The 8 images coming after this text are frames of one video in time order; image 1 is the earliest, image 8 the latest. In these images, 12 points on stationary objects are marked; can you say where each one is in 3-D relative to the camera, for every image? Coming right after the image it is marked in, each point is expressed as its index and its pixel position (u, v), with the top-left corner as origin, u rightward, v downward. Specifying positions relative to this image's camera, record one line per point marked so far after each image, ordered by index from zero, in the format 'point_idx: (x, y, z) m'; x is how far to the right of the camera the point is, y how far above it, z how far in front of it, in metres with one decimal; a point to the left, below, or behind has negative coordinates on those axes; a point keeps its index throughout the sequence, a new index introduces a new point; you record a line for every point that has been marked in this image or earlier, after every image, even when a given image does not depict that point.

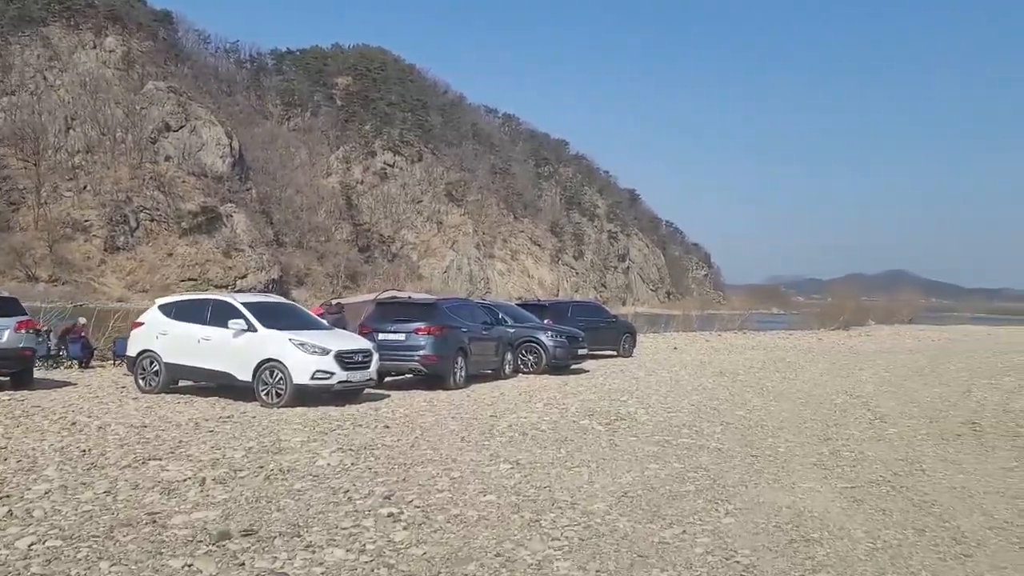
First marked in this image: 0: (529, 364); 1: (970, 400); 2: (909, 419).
0: (+0.4, -1.8, +19.6) m
1: (+8.7, -2.1, +15.7) m
2: (+6.0, -2.0, +12.6) m
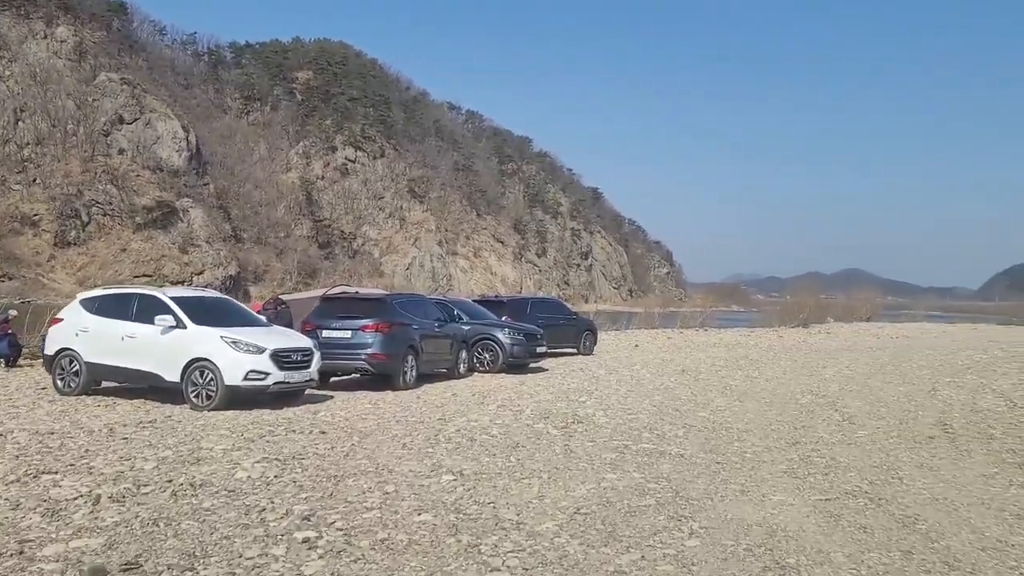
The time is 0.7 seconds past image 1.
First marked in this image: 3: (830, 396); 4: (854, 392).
0: (-0.6, -1.7, +18.8) m
1: (+7.8, -2.1, +15.2) m
2: (+5.3, -1.9, +12.1) m
3: (+6.0, -2.0, +15.4) m
4: (+6.8, -2.1, +16.4) m
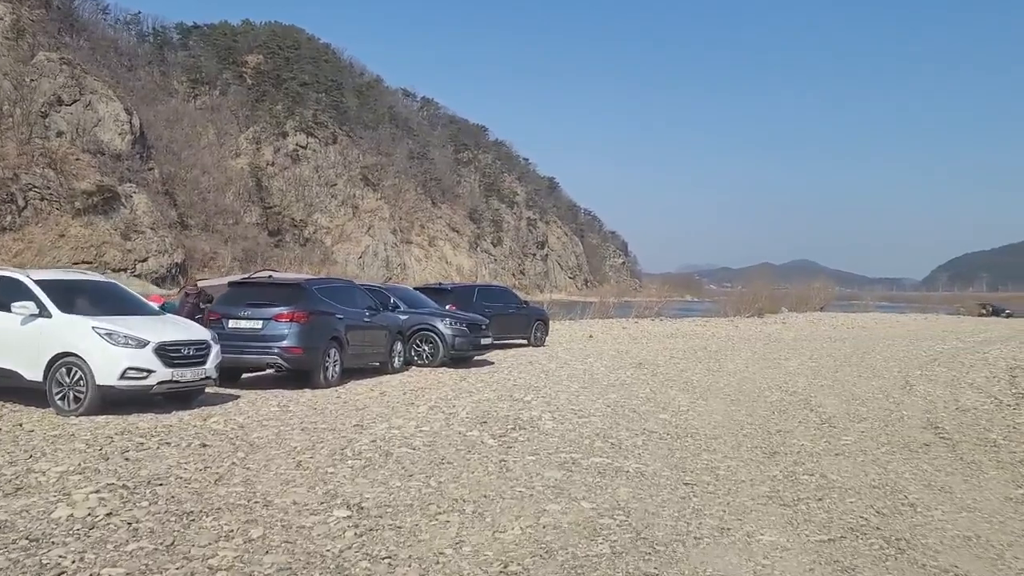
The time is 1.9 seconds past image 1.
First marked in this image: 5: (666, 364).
0: (-1.8, -1.4, +17.0) m
1: (+6.8, -1.8, +14.0) m
2: (+4.5, -1.7, +10.6) m
3: (+5.0, -1.8, +14.0) m
4: (+5.7, -1.8, +15.0) m
5: (+3.6, -1.8, +19.6) m
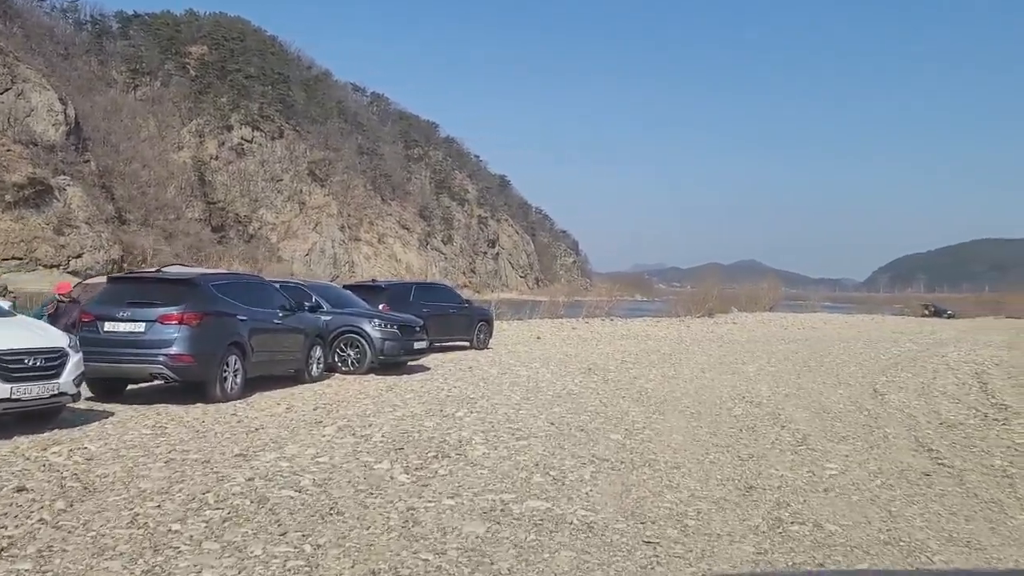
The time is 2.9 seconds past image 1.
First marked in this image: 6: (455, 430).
0: (-3.0, -1.4, +15.2) m
1: (+5.8, -1.8, +12.6) m
2: (+3.7, -1.7, +9.2) m
3: (+4.0, -1.8, +12.6) m
4: (+4.6, -1.8, +13.7) m
5: (+2.3, -1.8, +18.1) m
6: (-0.7, -1.6, +9.4) m
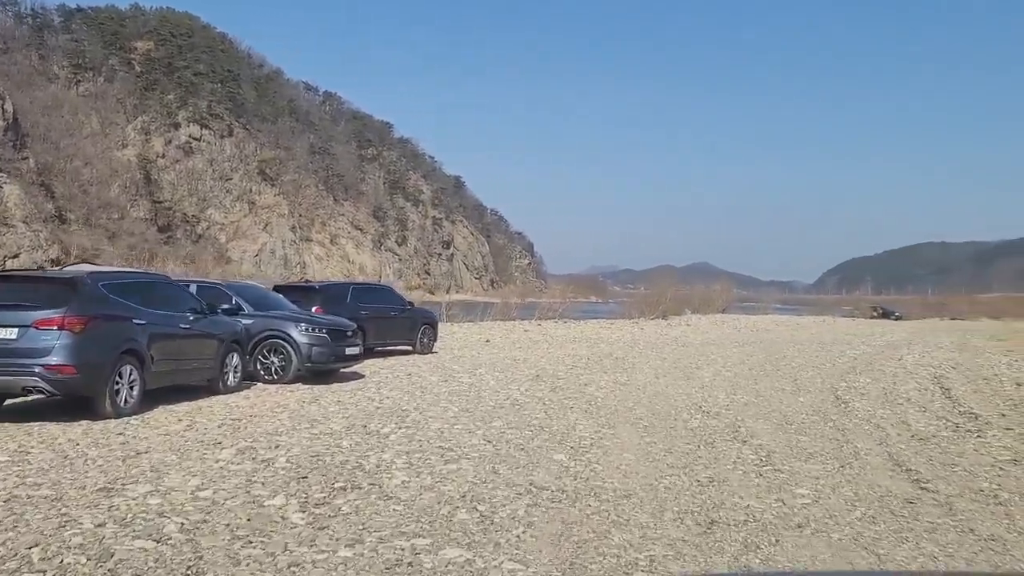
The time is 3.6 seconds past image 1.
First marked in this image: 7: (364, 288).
0: (-4.0, -1.4, +13.9) m
1: (+4.9, -1.8, +11.8) m
2: (+3.0, -1.7, +8.2) m
3: (+3.1, -1.8, +11.7) m
4: (+3.7, -1.8, +12.7) m
5: (+1.1, -1.8, +17.0) m
6: (-1.4, -1.6, +8.2) m
7: (-3.5, 0.0, +19.5) m
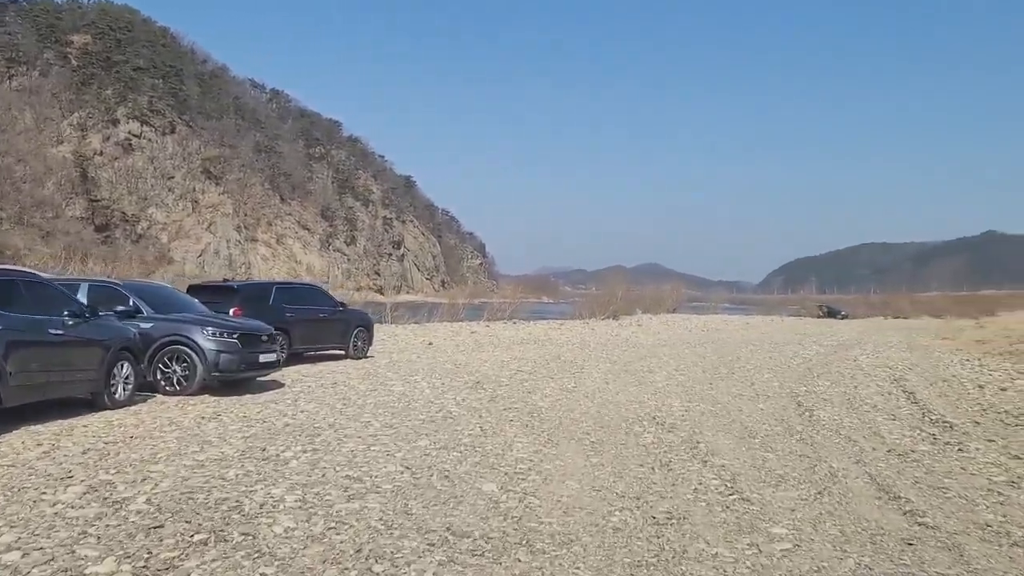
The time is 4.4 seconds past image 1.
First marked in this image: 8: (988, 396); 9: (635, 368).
0: (-5.0, -1.4, +12.3) m
1: (+4.0, -1.8, +10.7) m
2: (+2.3, -1.7, +7.0) m
3: (+2.2, -1.8, +10.5) m
4: (+2.8, -1.8, +11.6) m
5: (0.0, -1.8, +15.7) m
6: (-2.0, -1.6, +6.8) m
7: (-4.8, 0.0, +17.9) m
8: (+8.8, -2.0, +15.4) m
9: (+2.9, -1.9, +19.6) m
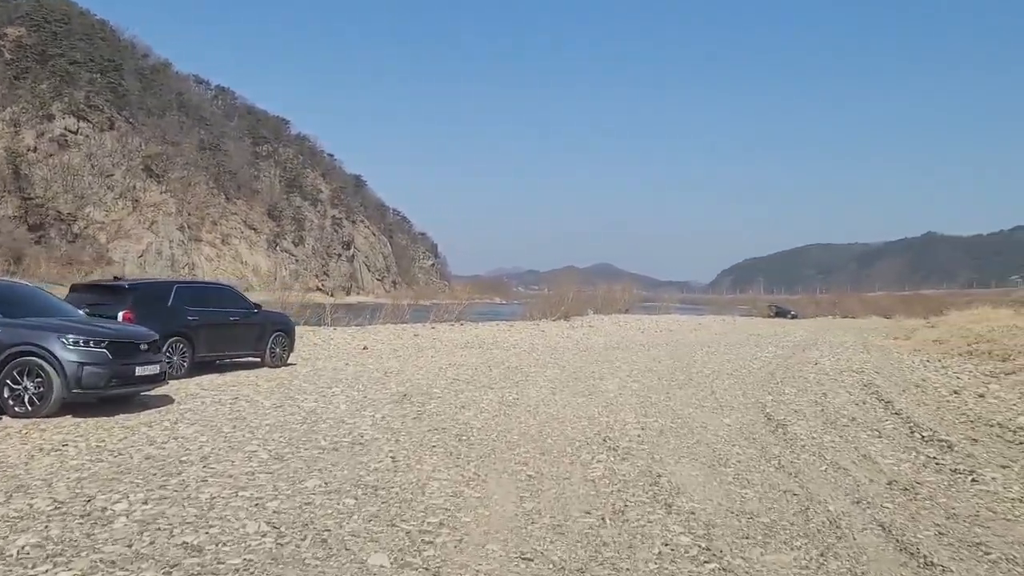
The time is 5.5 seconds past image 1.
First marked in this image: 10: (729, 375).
0: (-5.9, -1.4, +10.1) m
1: (+3.2, -1.8, +9.0) m
2: (+1.7, -1.7, +5.3) m
3: (+1.4, -1.7, +8.7) m
4: (+1.9, -1.8, +9.8) m
5: (-1.2, -1.8, +13.8) m
6: (-2.6, -1.6, +4.8) m
7: (-6.0, 0.0, +15.7) m
8: (+7.7, -2.0, +14.0) m
9: (+1.5, -1.9, +17.9) m
10: (+4.8, -2.0, +18.5) m
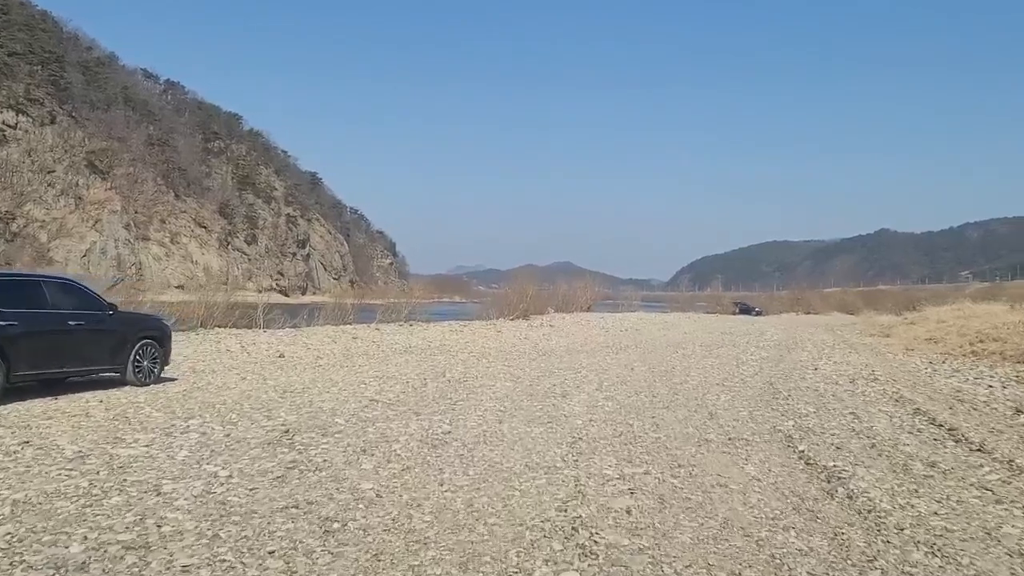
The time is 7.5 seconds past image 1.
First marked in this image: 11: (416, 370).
0: (-6.5, -1.3, +5.9) m
1: (+2.6, -1.6, +5.3) m
2: (+1.2, -1.6, +1.5) m
3: (+0.8, -1.6, +4.9) m
4: (+1.2, -1.6, +6.0) m
5: (-2.0, -1.6, +9.9) m
6: (-3.0, -1.5, +0.8) m
7: (-7.0, +0.1, +11.6) m
8: (+6.9, -1.8, +10.5) m
9: (+0.5, -1.7, +14.1) m
10: (+3.8, -1.8, +14.8) m
11: (-2.2, -1.7, +17.6) m
